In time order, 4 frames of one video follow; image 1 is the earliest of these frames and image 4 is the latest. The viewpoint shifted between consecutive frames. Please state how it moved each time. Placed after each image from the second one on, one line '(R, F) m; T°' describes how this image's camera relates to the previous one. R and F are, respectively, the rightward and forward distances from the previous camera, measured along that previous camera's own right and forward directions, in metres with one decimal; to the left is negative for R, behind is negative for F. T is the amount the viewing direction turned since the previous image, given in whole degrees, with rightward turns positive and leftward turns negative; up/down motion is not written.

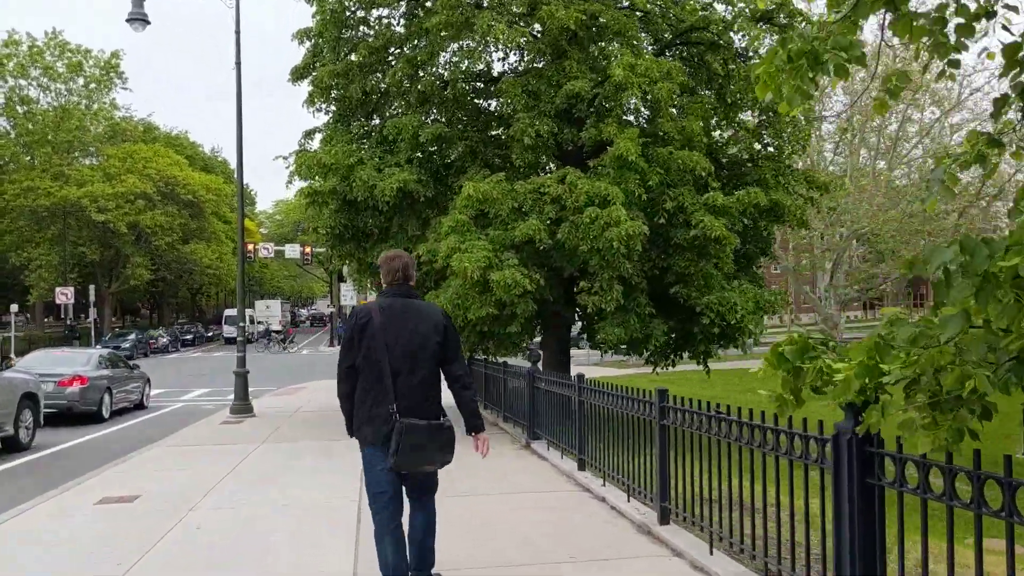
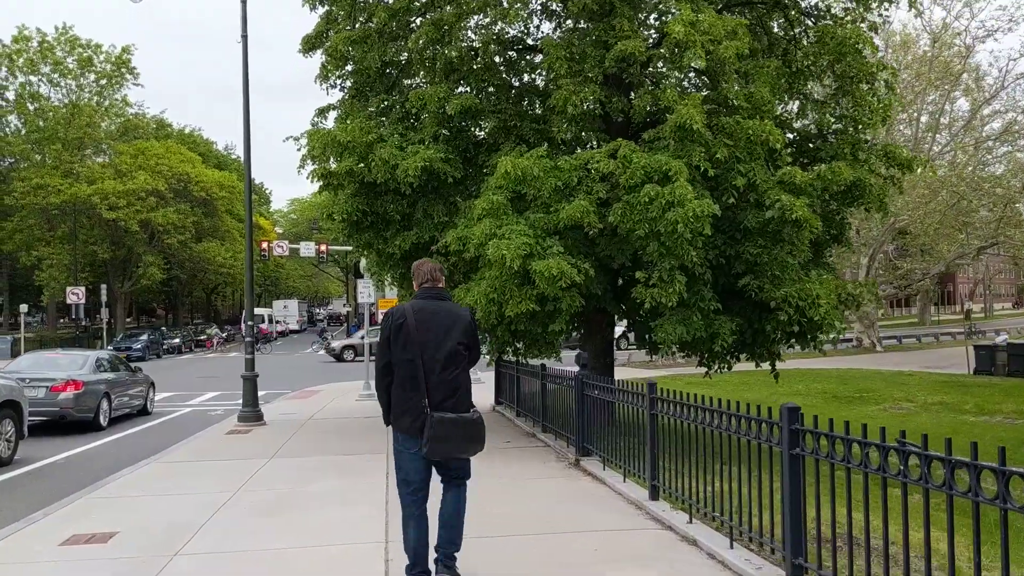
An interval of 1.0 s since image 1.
(-0.3, +1.4) m; -1°
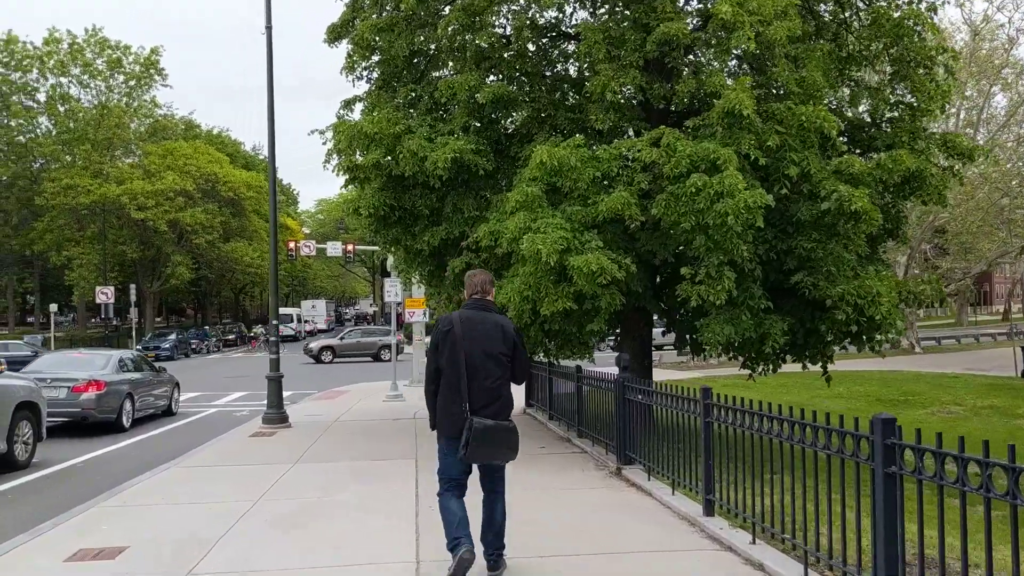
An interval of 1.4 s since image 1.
(-0.1, +0.5) m; -2°
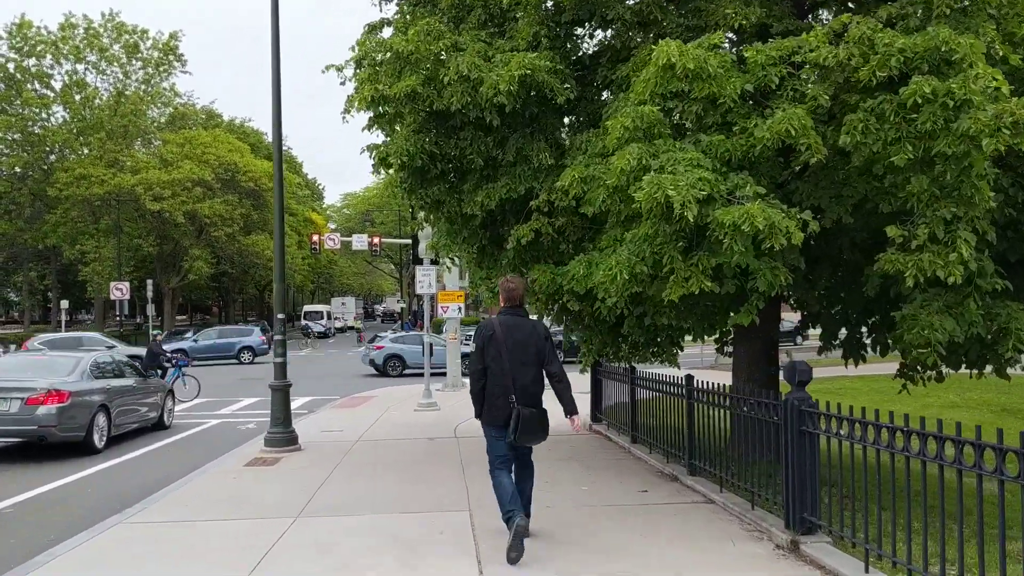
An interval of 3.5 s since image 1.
(-0.6, +2.9) m; -2°
